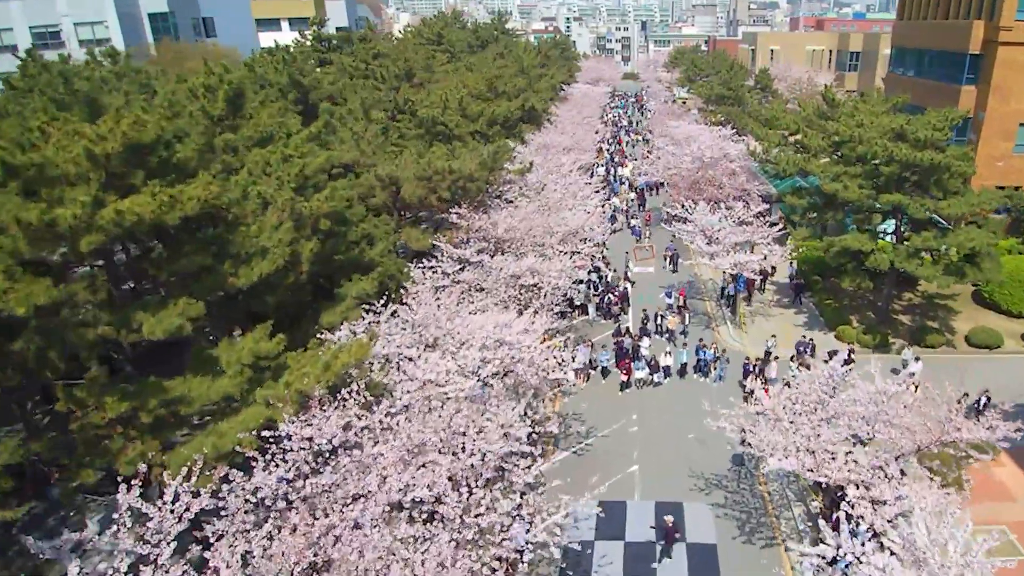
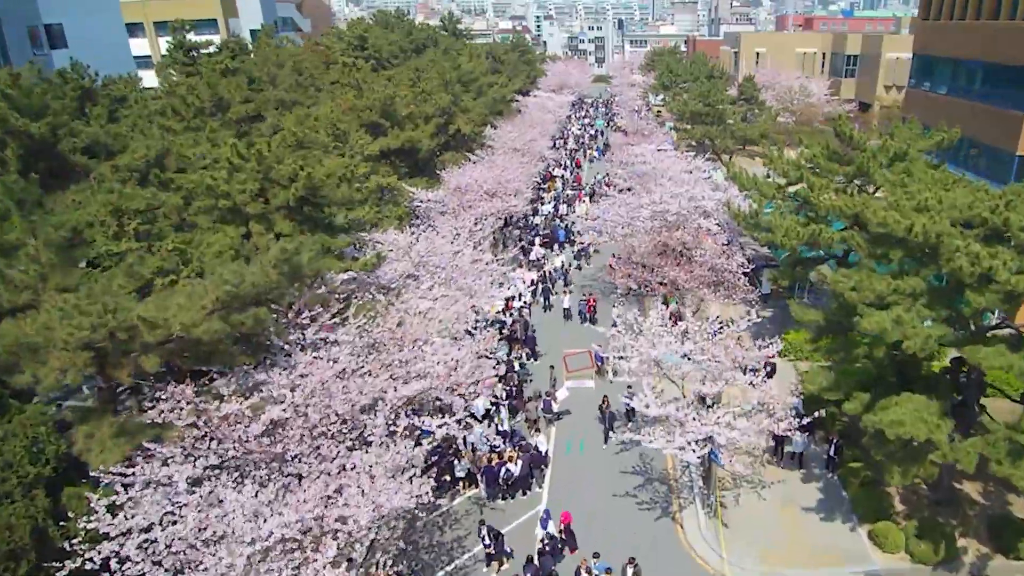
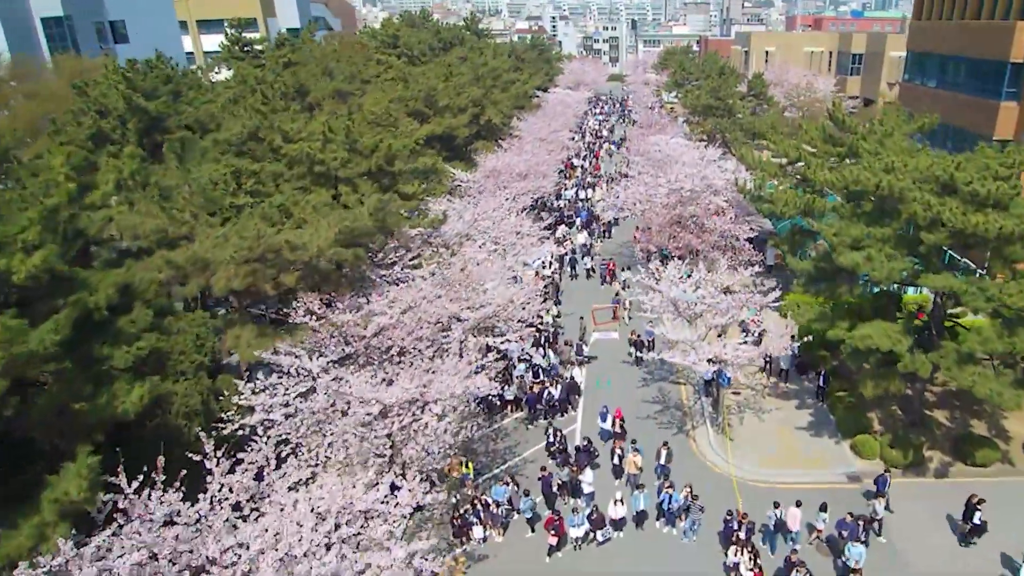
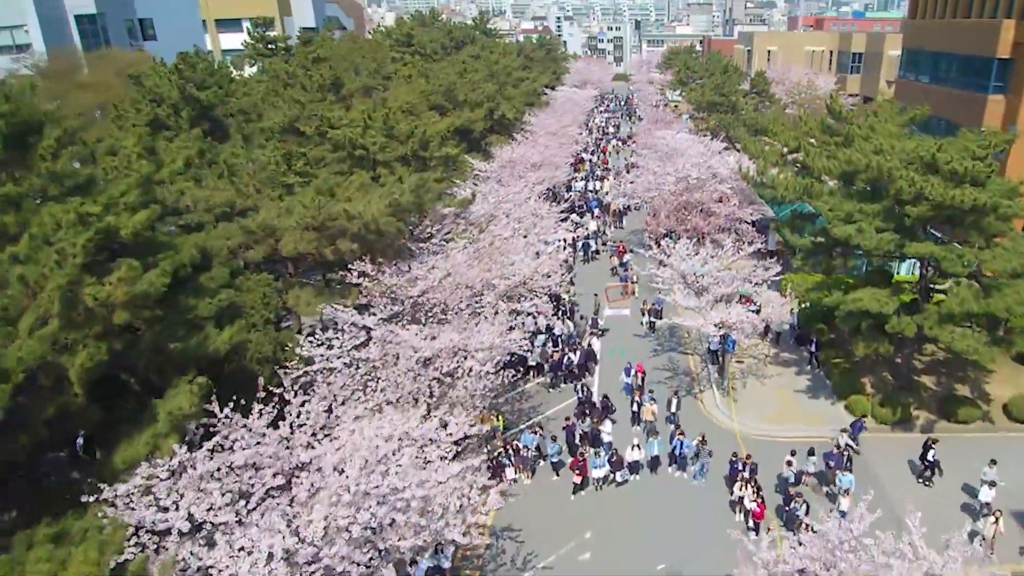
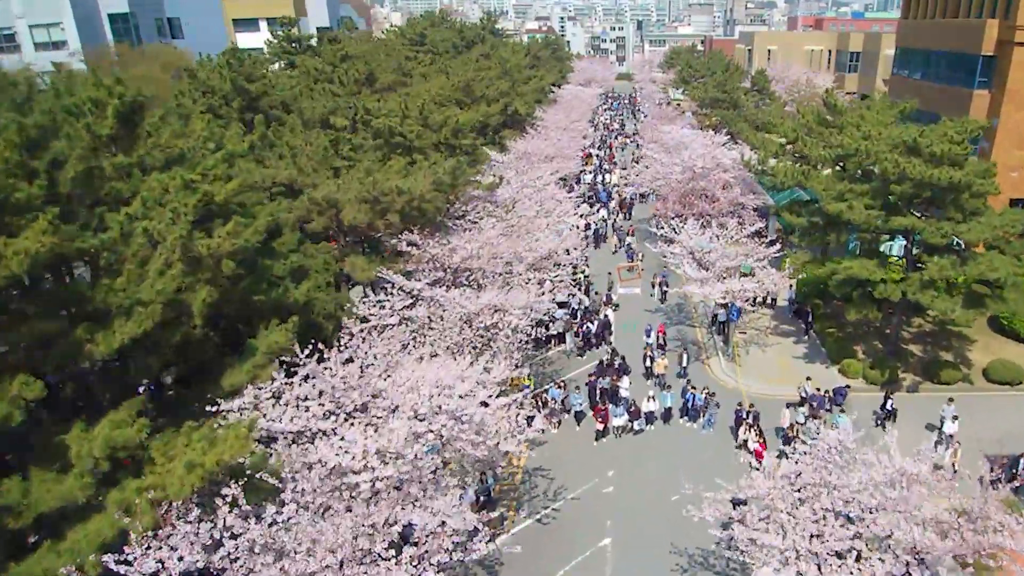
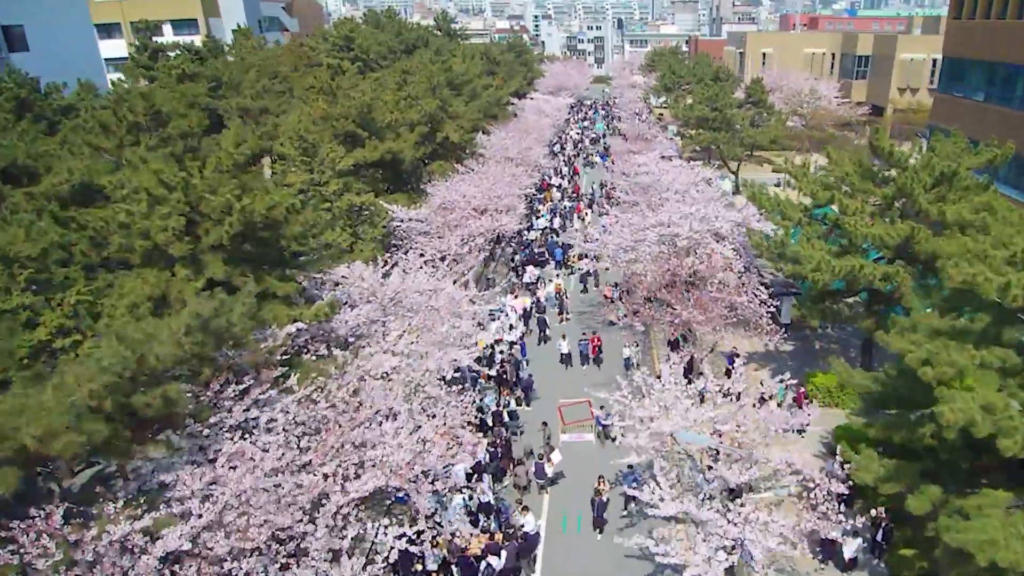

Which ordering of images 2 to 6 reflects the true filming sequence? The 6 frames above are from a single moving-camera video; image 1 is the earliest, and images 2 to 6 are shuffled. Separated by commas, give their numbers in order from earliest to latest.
5, 4, 3, 2, 6
